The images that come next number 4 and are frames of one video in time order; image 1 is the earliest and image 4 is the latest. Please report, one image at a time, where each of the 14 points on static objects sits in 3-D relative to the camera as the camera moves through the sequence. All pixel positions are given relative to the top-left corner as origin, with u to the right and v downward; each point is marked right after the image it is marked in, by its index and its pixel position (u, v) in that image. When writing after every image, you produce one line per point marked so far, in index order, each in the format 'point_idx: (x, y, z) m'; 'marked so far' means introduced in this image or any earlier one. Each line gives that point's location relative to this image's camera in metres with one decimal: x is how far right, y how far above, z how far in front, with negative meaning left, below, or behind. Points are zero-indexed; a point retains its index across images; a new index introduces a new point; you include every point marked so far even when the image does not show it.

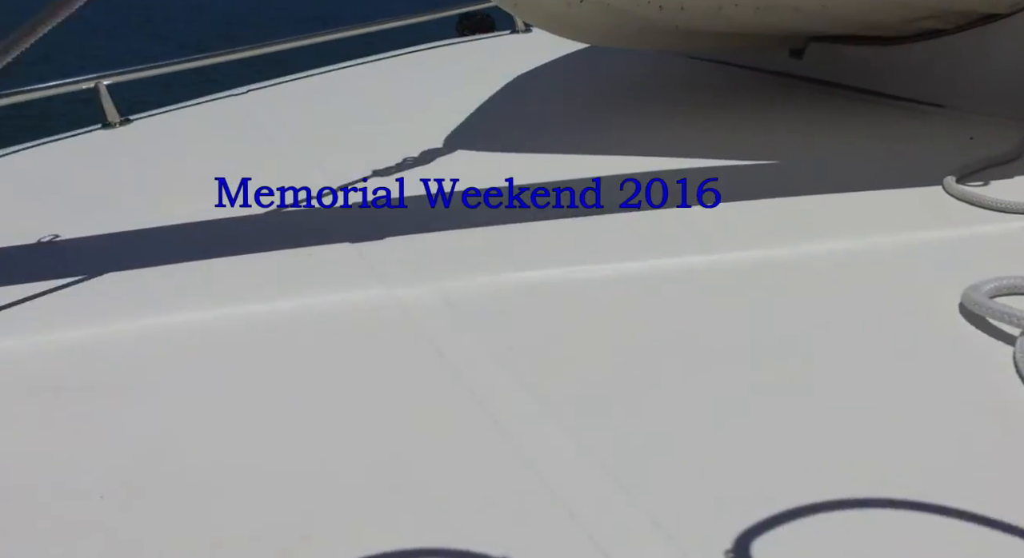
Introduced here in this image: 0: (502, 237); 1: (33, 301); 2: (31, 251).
0: (0.0, +0.1, +1.1) m
1: (-0.7, 0.0, +1.1) m
2: (-0.8, 0.0, +1.2) m
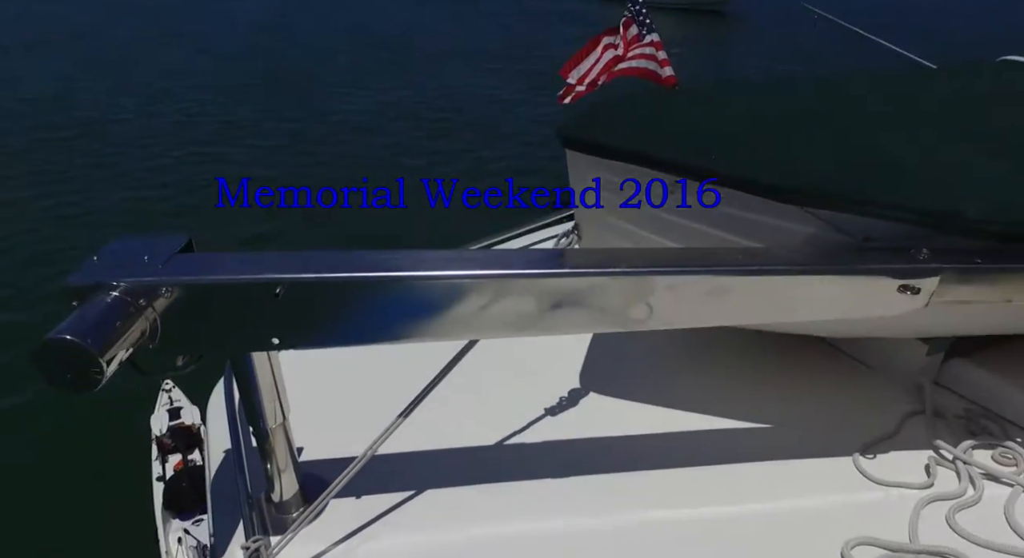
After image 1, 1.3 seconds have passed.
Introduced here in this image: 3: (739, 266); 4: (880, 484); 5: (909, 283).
0: (+0.3, -0.6, +2.2) m
1: (-0.3, -0.7, +2.2) m
2: (-0.4, -0.6, +2.3) m
3: (+0.6, 0.0, +1.9) m
4: (+1.0, -0.6, +2.1) m
5: (+1.0, 0.0, +1.8) m
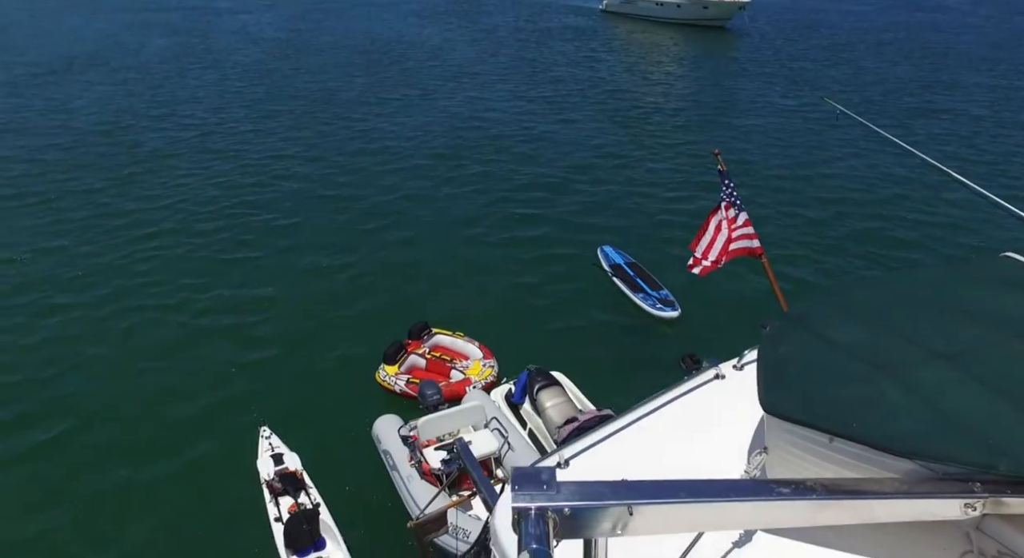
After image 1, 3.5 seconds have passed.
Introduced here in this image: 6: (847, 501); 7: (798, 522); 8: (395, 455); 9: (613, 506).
0: (+1.4, -1.5, +3.7) m
1: (+0.7, -1.6, +3.7) m
2: (+0.6, -1.5, +3.8) m
3: (+1.7, -1.0, +3.4) m
4: (+2.1, -1.5, +3.6) m
5: (+2.0, -1.0, +3.3) m
6: (+1.5, -1.0, +3.4) m
7: (+1.3, -1.1, +3.4) m
8: (-1.9, -2.9, +12.5) m
9: (+0.5, -1.0, +3.3) m
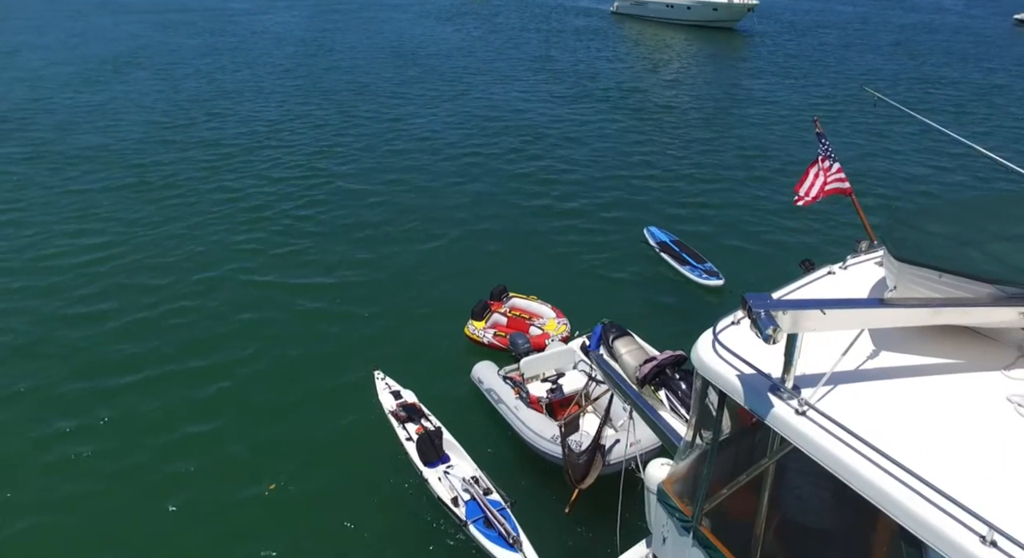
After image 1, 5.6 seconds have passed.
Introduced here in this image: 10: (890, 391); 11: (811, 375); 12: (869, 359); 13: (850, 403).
0: (+3.1, -0.8, +5.8) m
1: (+2.4, -0.9, +5.8) m
2: (+2.3, -0.8, +5.9) m
3: (+3.4, -0.2, +5.6) m
4: (+3.8, -0.8, +5.7) m
5: (+3.7, -0.2, +5.5) m
6: (+3.2, -0.2, +5.5) m
7: (+3.0, -0.3, +5.5) m
8: (-0.3, -2.2, +14.6) m
9: (+2.2, -0.2, +5.4) m
10: (+2.8, -0.8, +5.8) m
11: (+2.3, -0.7, +5.9) m
12: (+2.9, -0.7, +6.1) m
13: (+2.5, -0.9, +5.7) m
